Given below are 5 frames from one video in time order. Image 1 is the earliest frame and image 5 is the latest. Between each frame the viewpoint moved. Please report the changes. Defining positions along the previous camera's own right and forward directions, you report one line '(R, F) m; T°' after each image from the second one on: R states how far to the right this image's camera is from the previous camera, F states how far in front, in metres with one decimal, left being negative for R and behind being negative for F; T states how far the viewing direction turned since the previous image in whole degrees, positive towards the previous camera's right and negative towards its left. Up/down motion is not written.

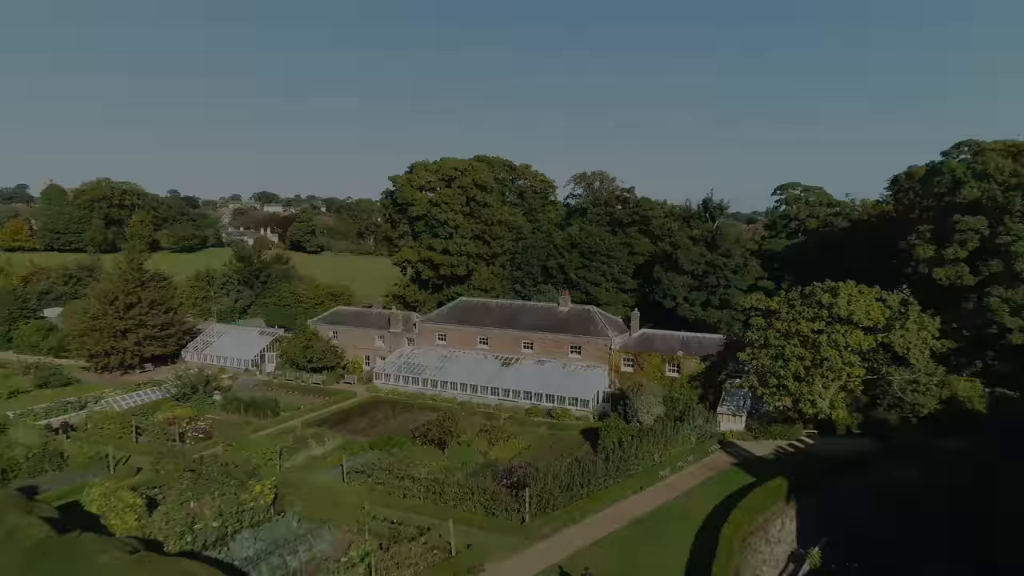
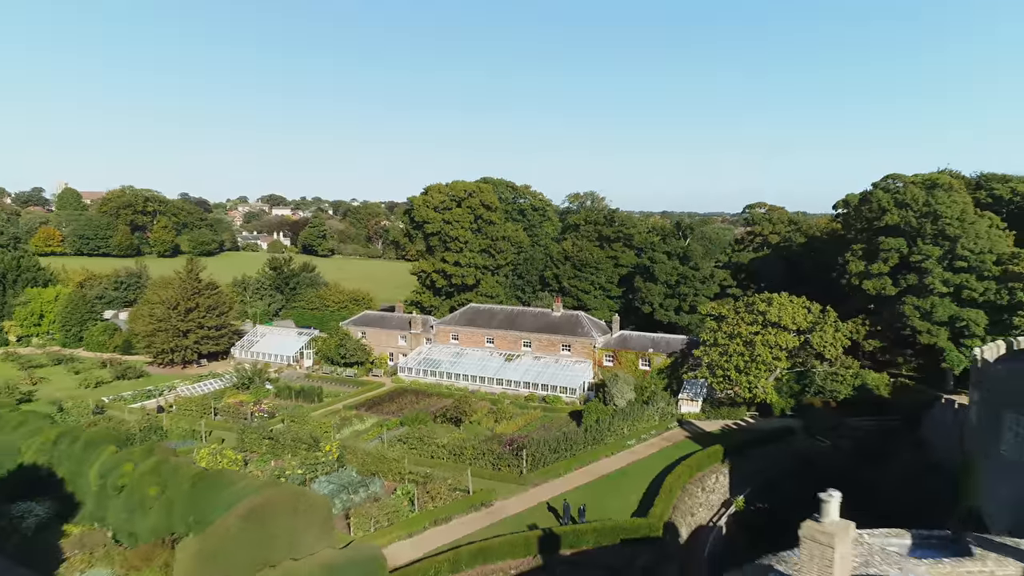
(0.0, -5.8) m; 0°
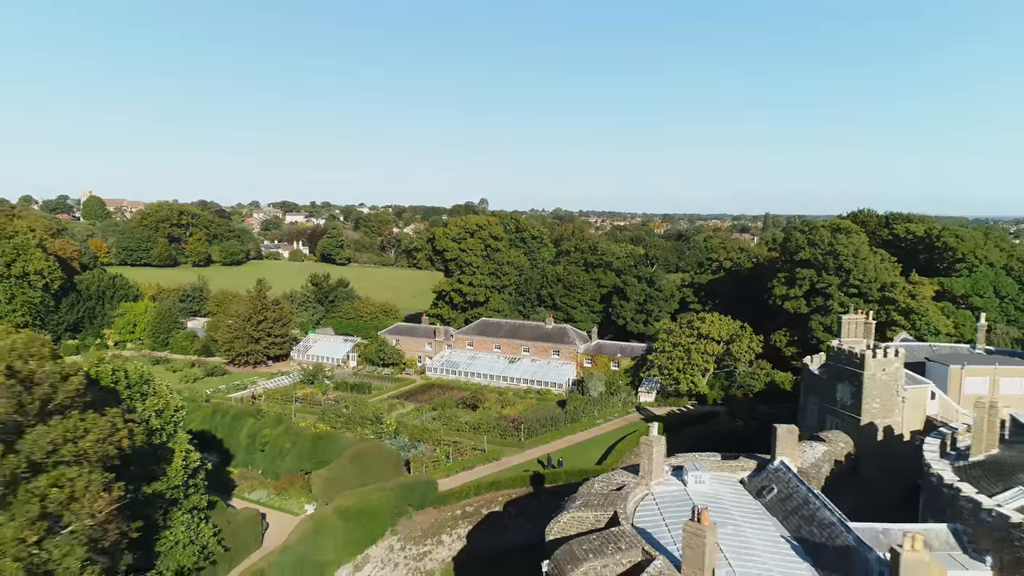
(+0.1, -10.2) m; 0°
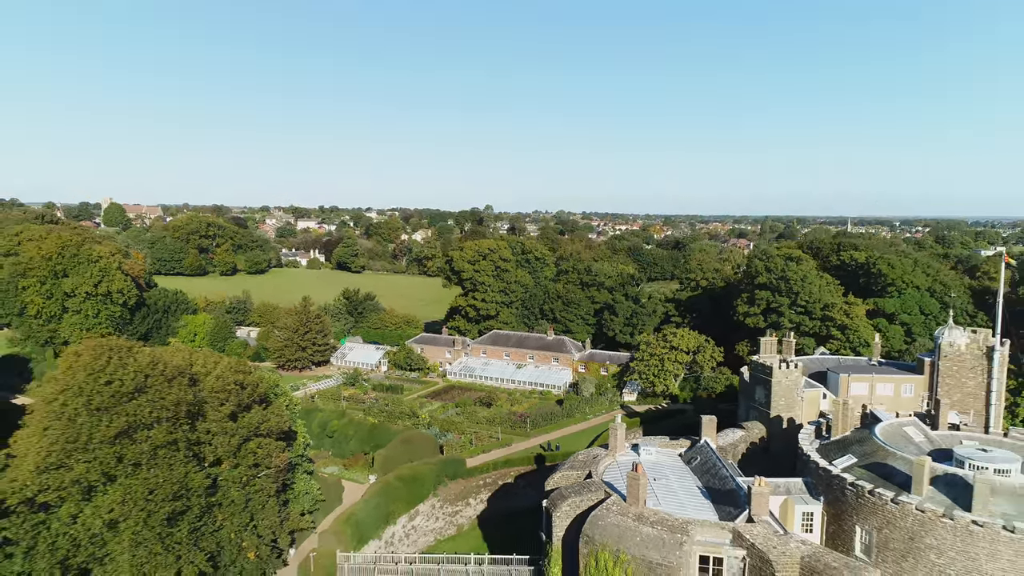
(-0.4, -8.9) m; 0°
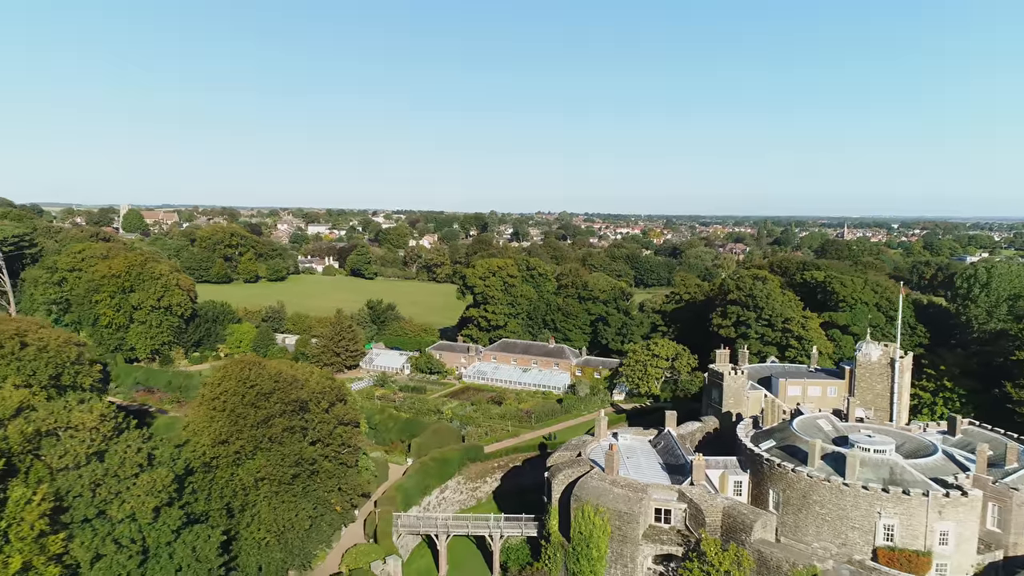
(-0.5, -8.7) m; 0°
